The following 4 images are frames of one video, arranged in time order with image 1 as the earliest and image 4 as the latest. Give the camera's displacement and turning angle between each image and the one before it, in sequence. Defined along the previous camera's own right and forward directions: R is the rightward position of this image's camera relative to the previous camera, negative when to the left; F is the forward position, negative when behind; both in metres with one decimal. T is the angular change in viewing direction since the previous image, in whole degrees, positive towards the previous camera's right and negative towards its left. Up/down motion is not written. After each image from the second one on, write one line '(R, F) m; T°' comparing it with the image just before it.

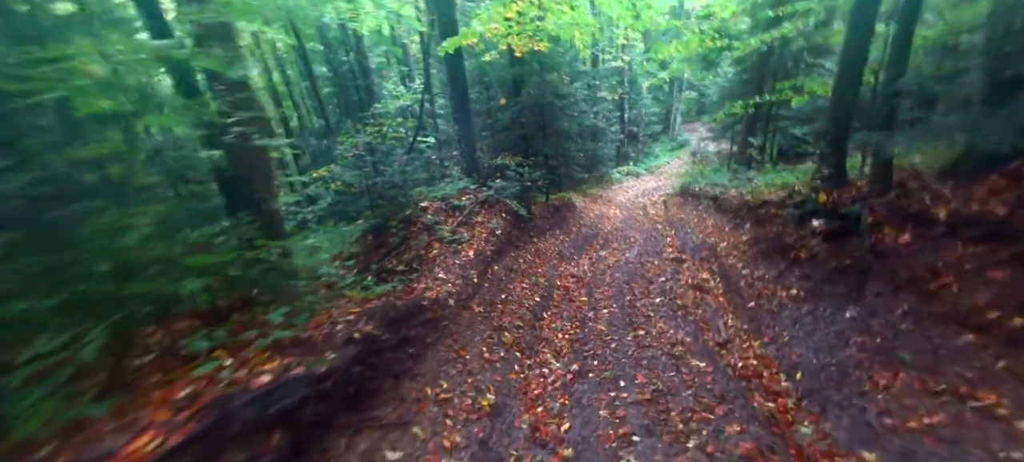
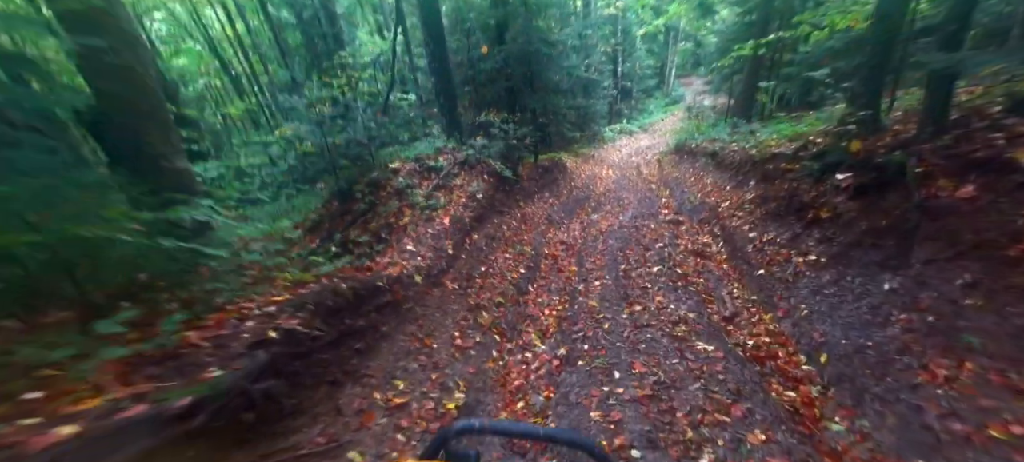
(+0.3, +1.0) m; +1°
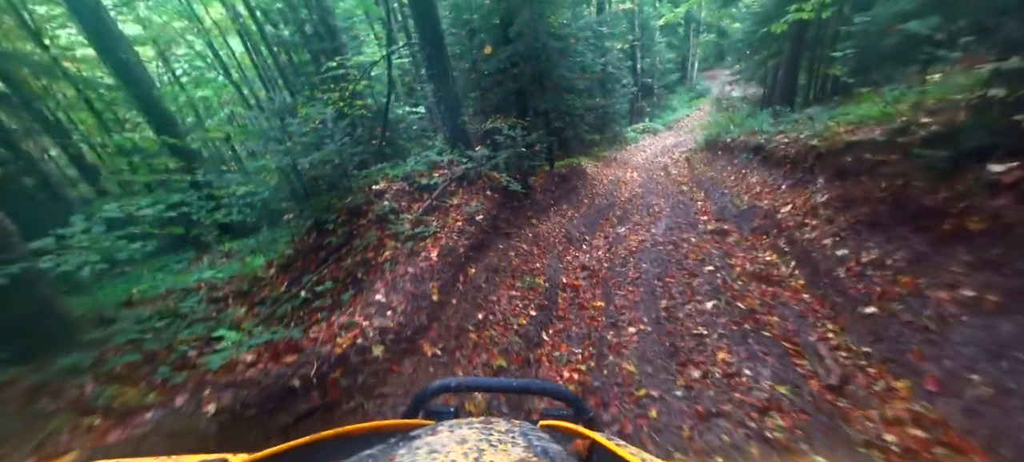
(+0.3, +1.7) m; -4°
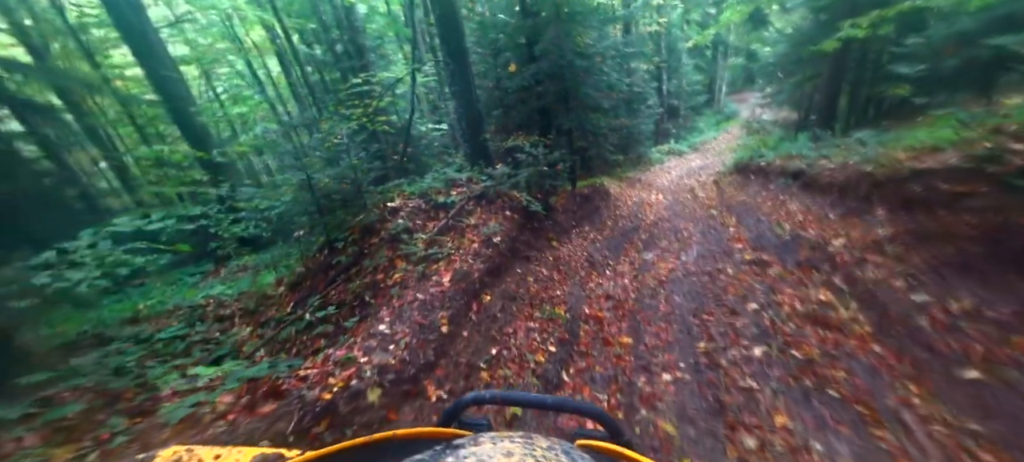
(0.0, +0.5) m; -3°
